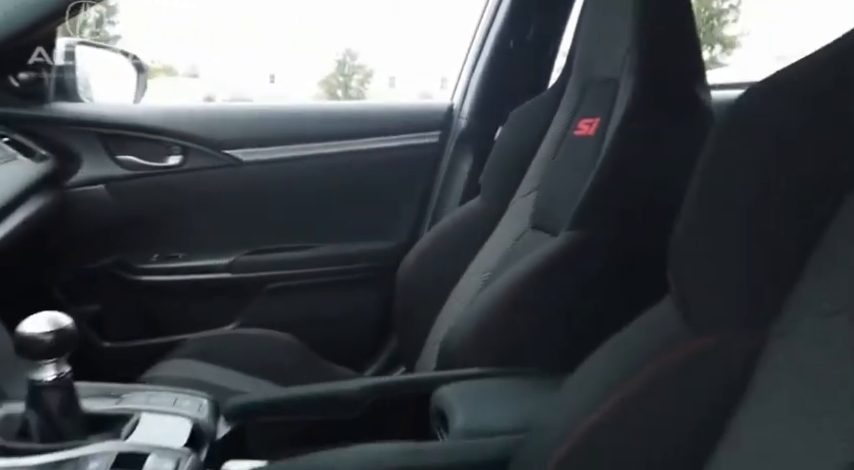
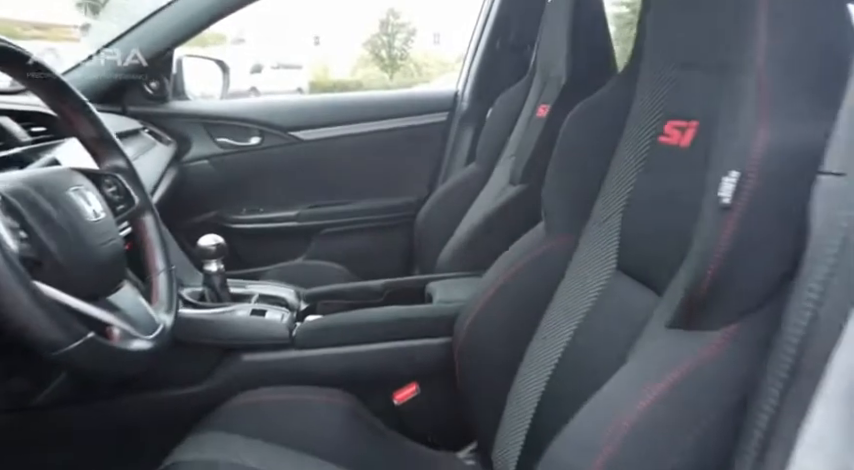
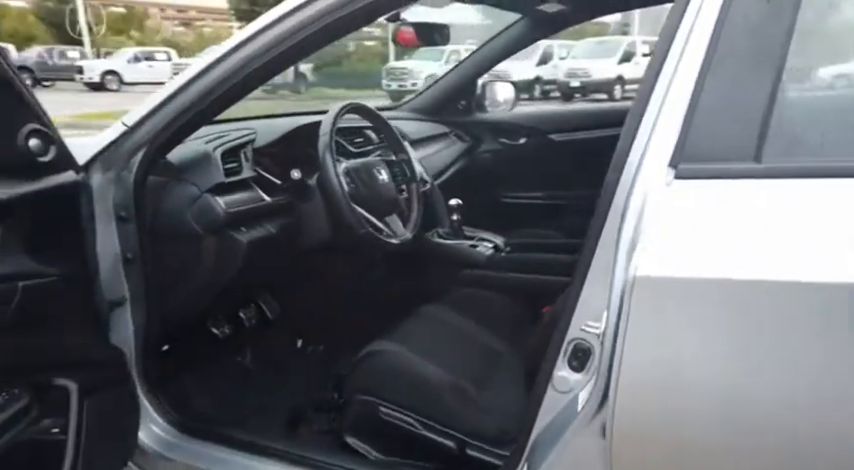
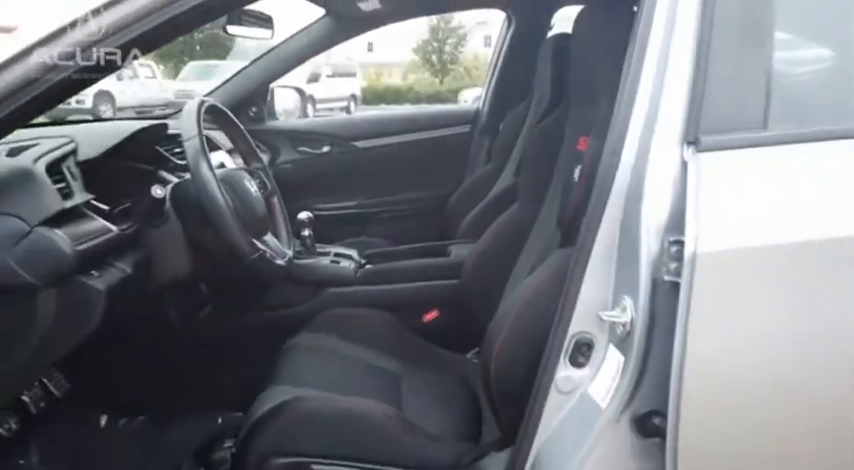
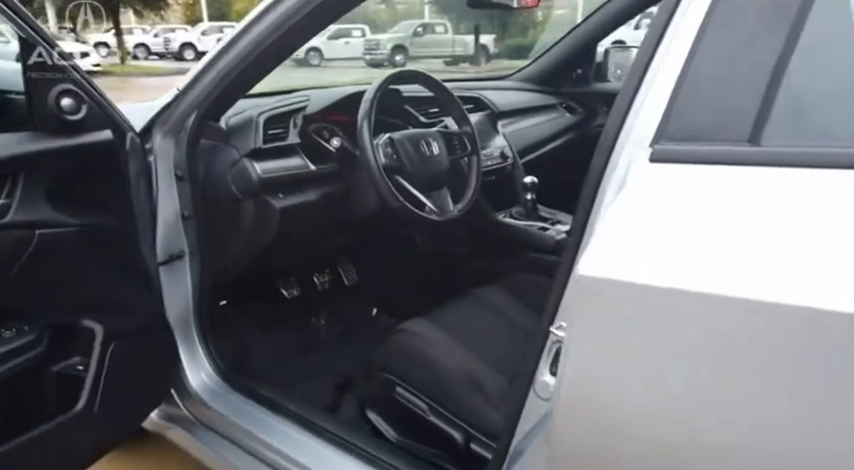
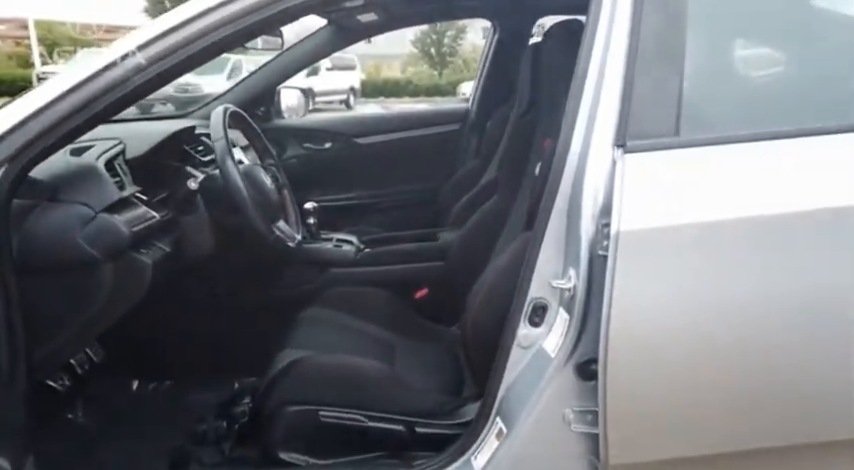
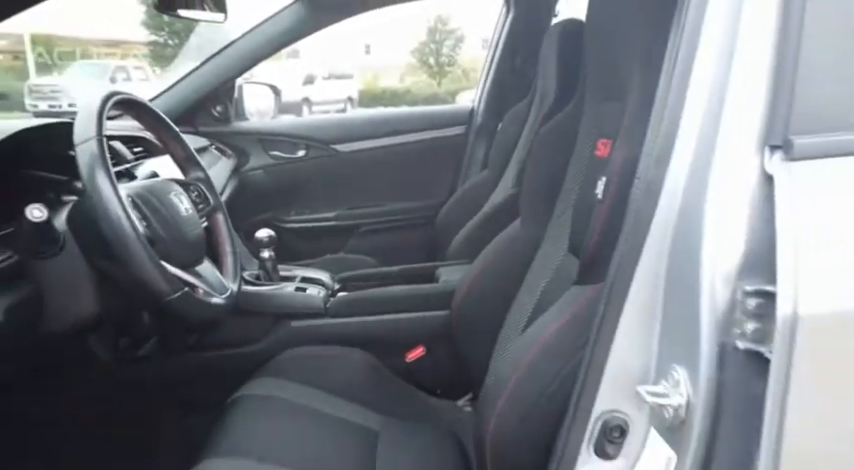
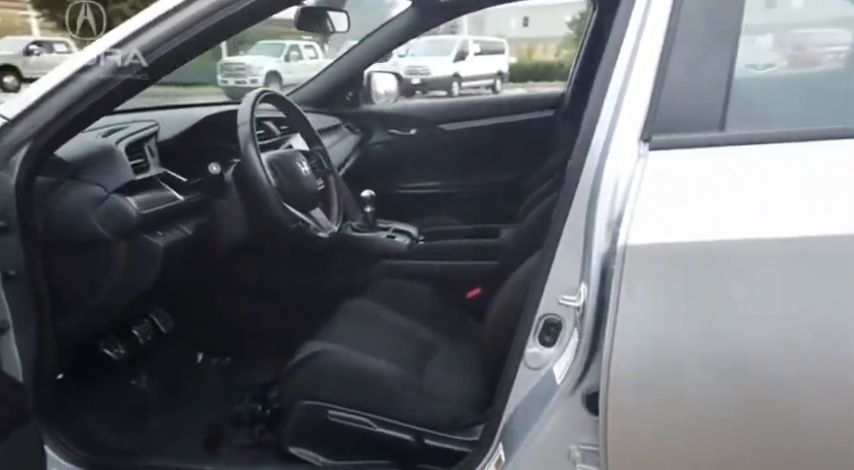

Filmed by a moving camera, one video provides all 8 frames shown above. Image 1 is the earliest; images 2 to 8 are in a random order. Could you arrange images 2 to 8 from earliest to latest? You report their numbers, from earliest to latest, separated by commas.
2, 7, 4, 6, 8, 3, 5
